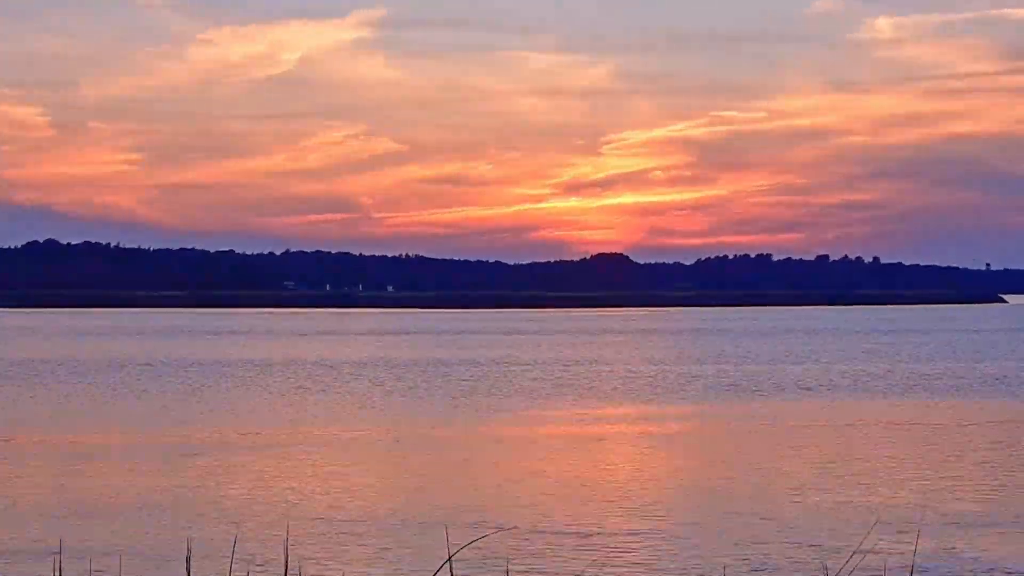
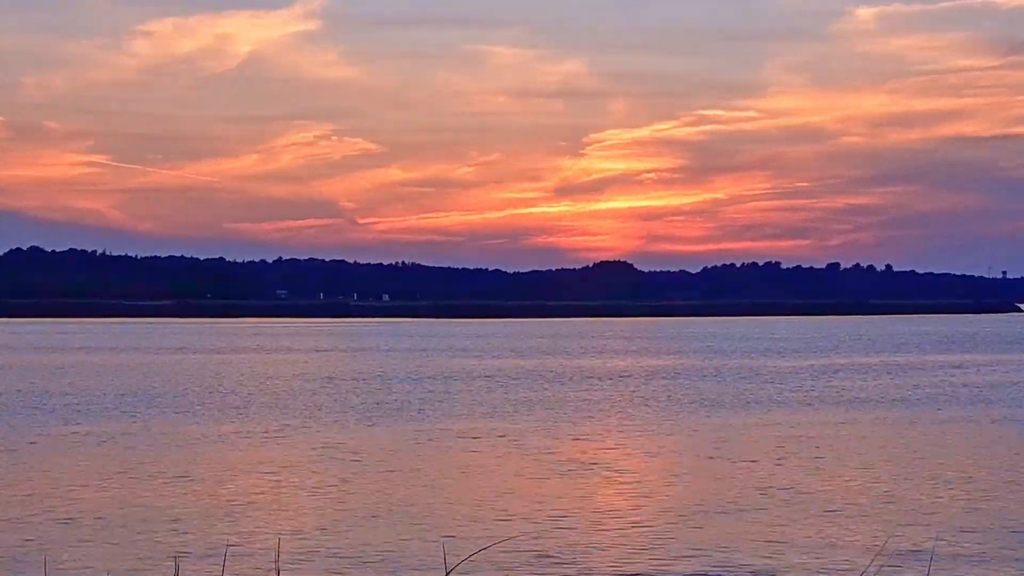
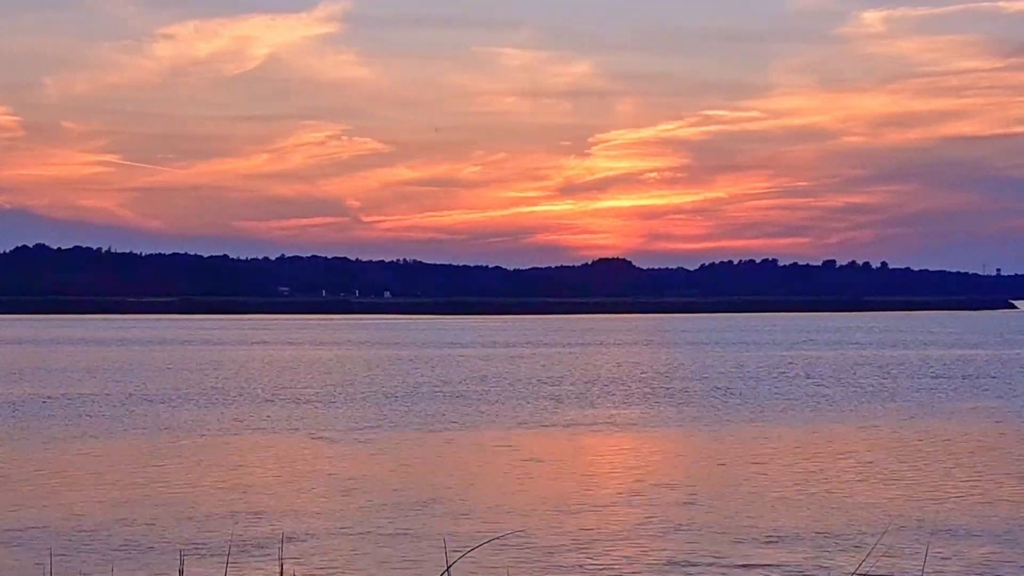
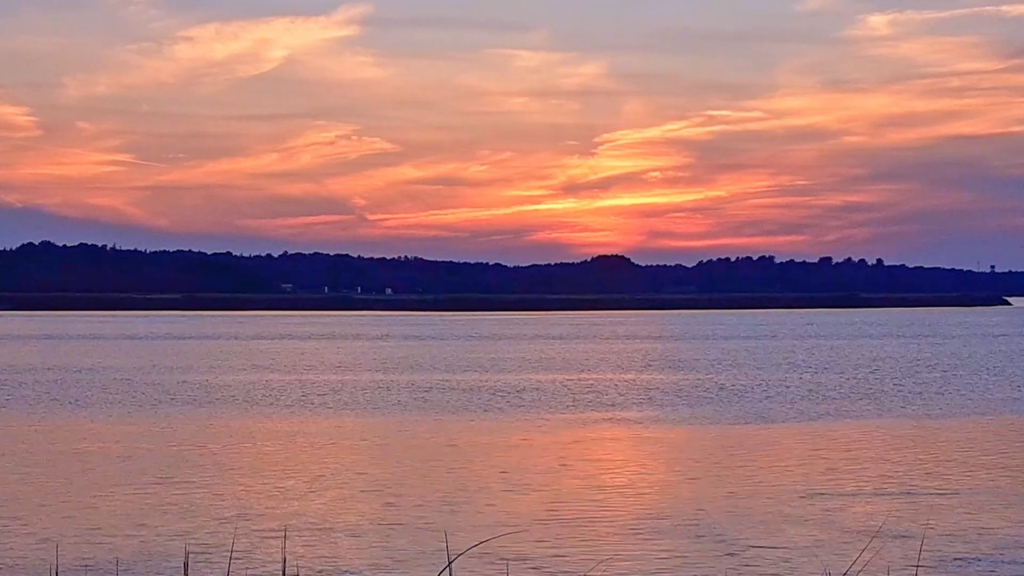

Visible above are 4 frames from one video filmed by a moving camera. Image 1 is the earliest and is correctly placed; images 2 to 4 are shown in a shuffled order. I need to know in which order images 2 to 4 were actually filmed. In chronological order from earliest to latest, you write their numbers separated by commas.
4, 3, 2
